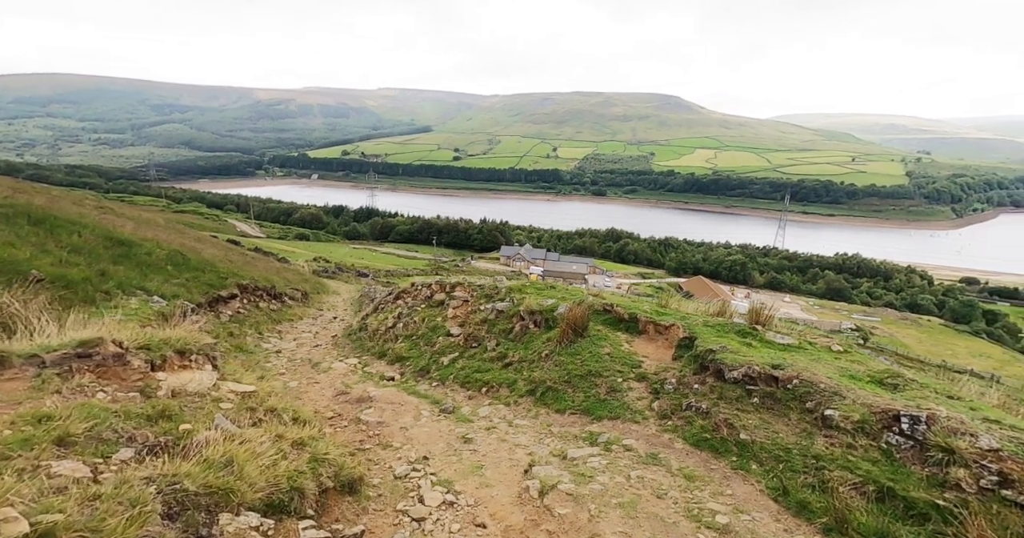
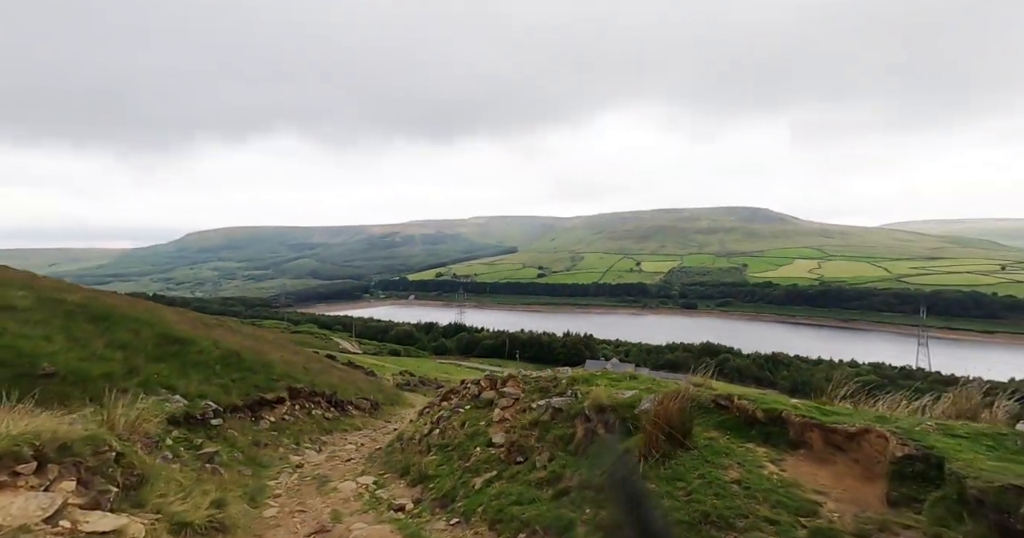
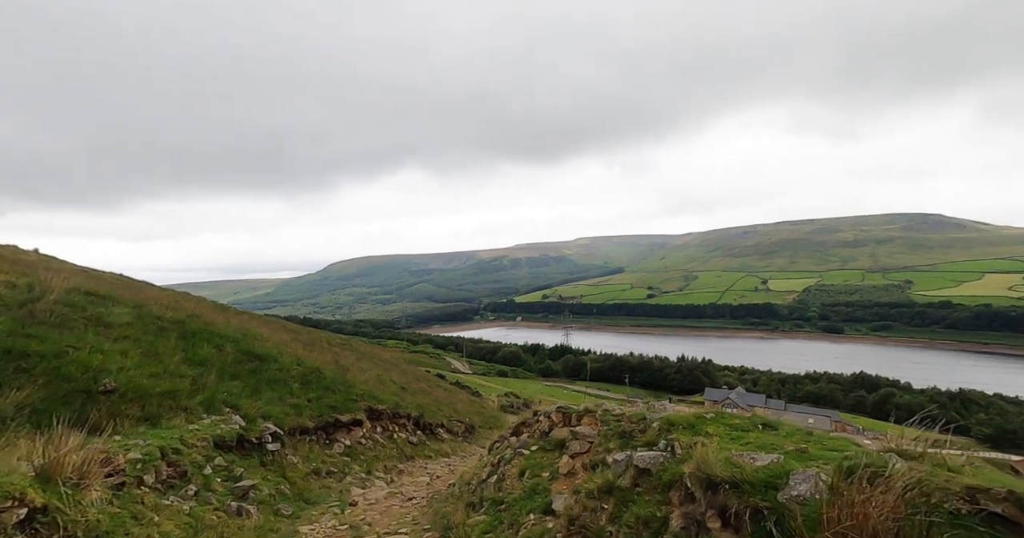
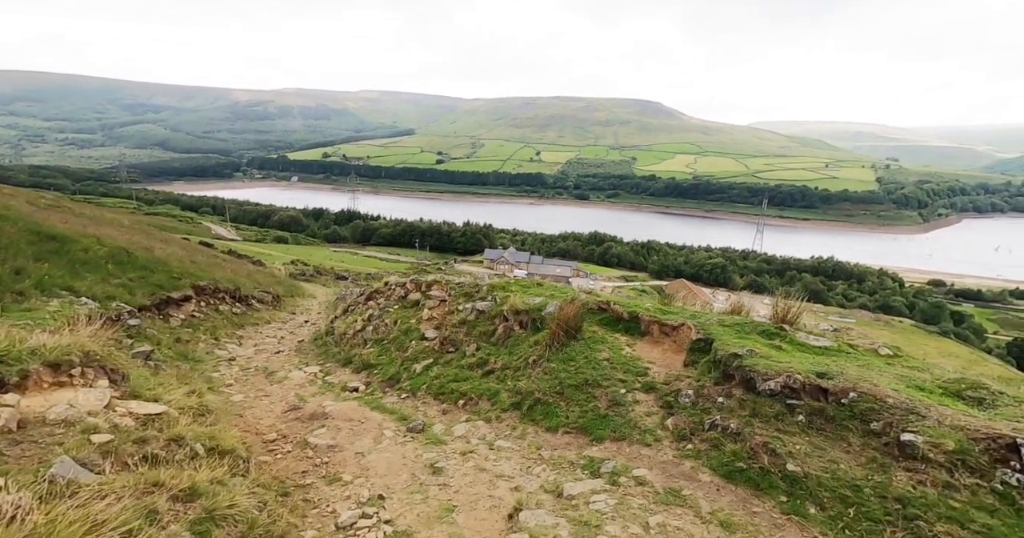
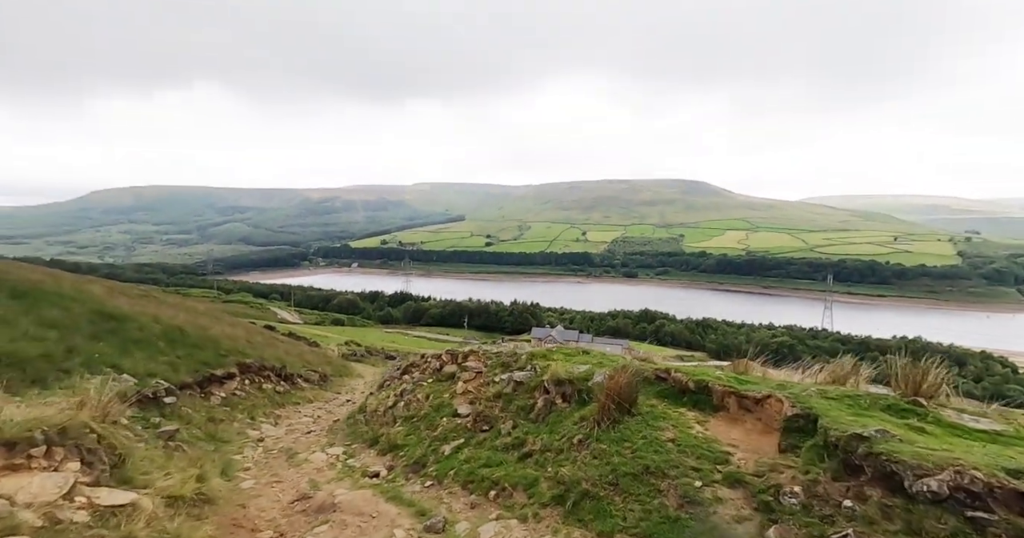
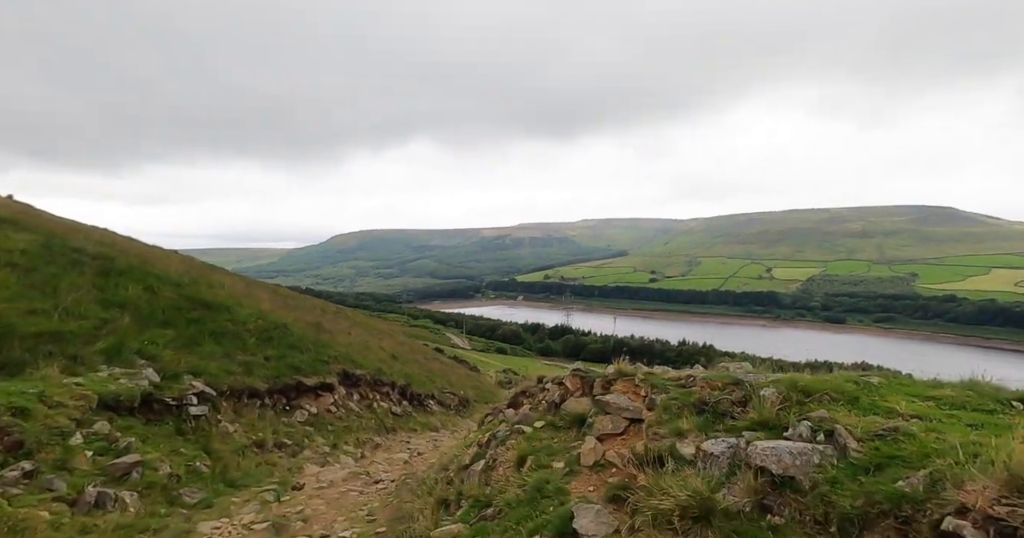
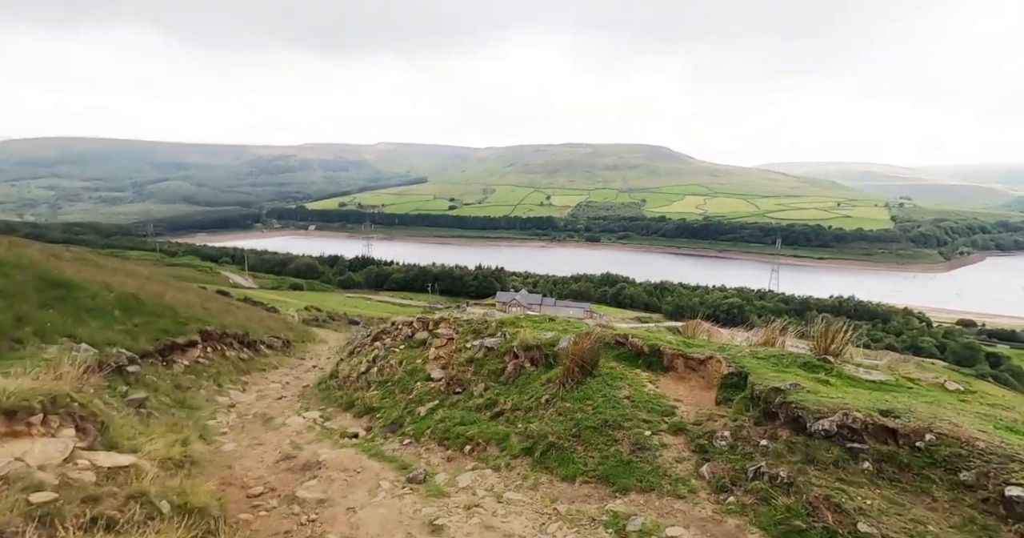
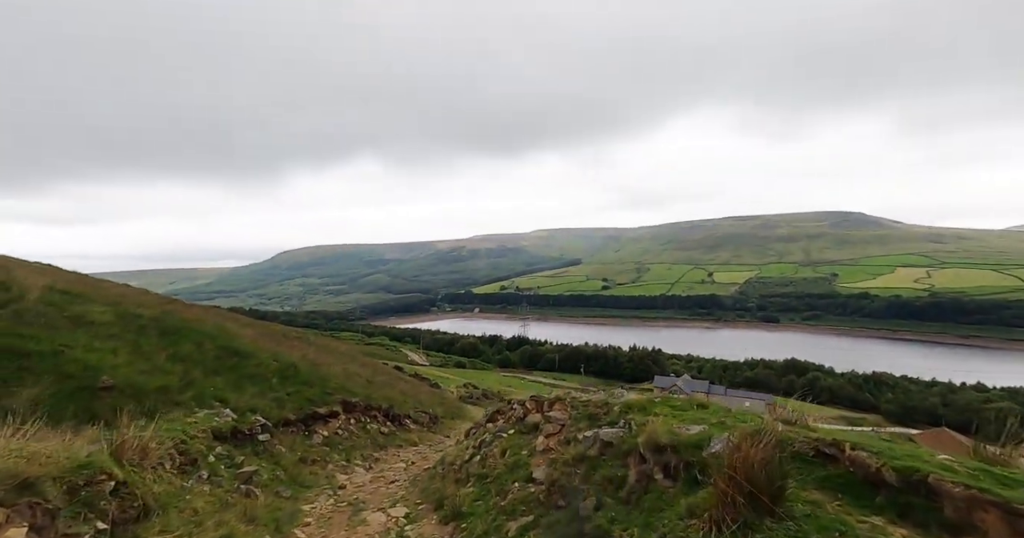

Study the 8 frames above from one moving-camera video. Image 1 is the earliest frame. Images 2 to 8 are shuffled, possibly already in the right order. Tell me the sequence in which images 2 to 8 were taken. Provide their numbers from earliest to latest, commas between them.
4, 7, 5, 2, 8, 3, 6
